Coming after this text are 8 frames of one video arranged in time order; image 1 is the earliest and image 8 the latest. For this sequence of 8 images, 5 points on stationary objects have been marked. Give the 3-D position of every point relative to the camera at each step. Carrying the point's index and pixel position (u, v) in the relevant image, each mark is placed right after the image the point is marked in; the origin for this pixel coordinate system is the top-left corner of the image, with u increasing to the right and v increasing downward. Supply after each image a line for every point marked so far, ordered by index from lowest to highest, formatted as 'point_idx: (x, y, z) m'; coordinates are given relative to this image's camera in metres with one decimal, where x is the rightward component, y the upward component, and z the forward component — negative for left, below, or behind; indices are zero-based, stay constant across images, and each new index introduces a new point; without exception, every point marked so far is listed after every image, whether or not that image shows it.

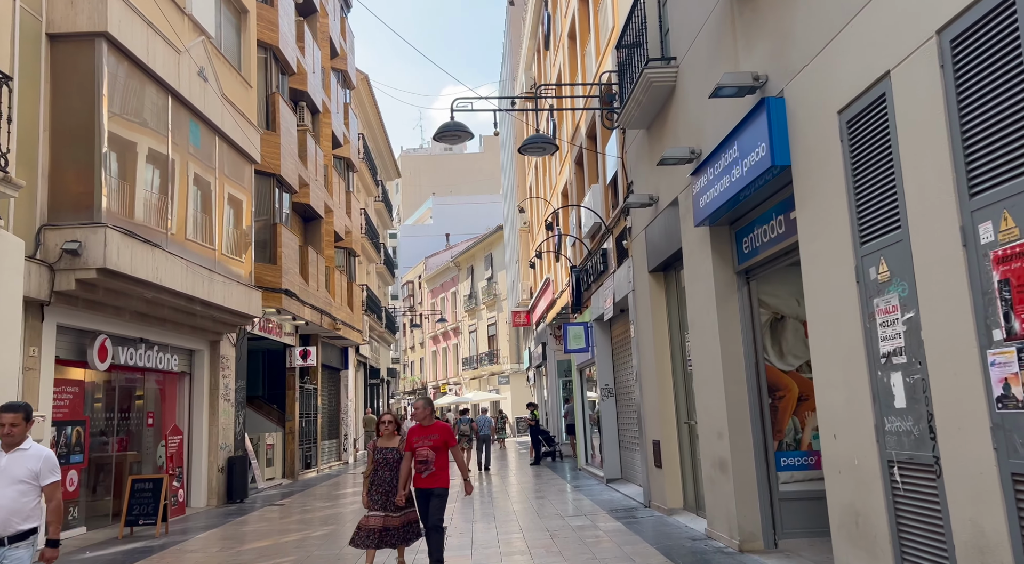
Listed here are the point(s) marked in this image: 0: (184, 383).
0: (-6.0, -1.8, +16.0) m
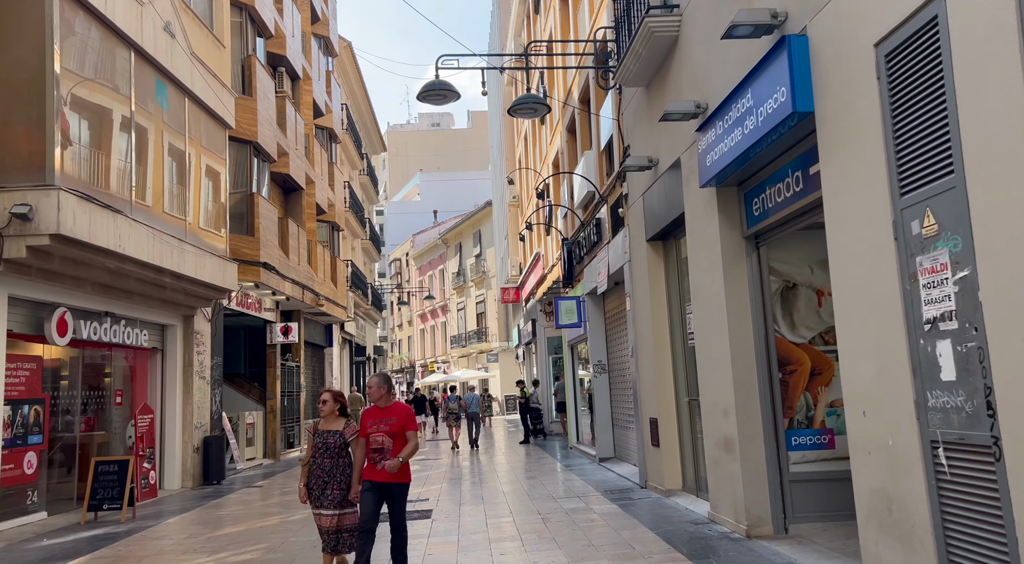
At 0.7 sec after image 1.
0: (-6.2, -1.3, +15.2) m
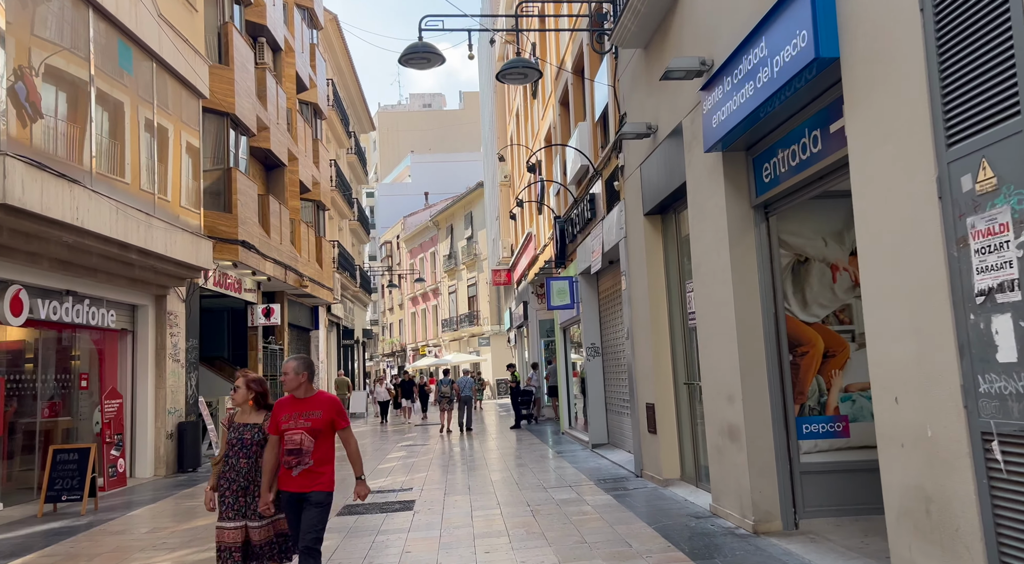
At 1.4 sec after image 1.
0: (-6.4, -1.0, +14.5) m
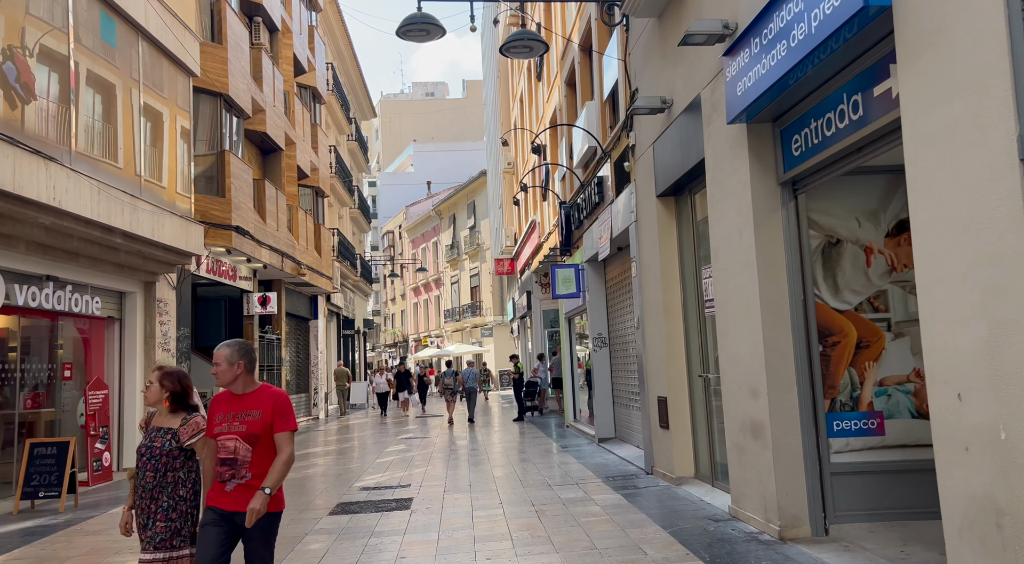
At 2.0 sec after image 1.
0: (-6.3, -0.8, +14.0) m
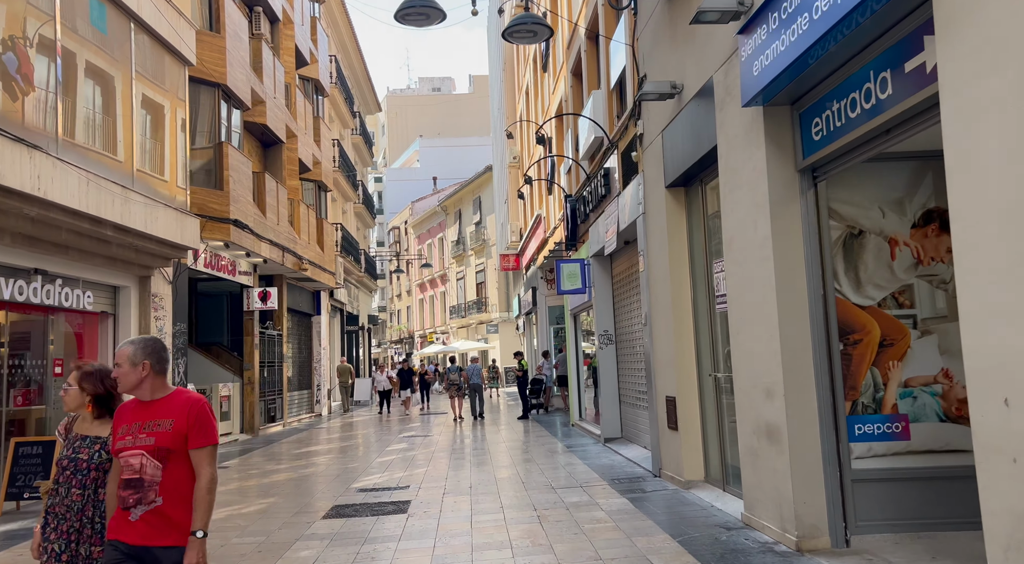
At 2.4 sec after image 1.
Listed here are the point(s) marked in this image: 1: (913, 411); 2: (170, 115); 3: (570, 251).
0: (-6.3, -0.7, +13.6) m
1: (+2.7, -0.9, +6.0) m
2: (-5.4, +2.6, +13.8) m
3: (+1.0, +0.6, +15.9) m
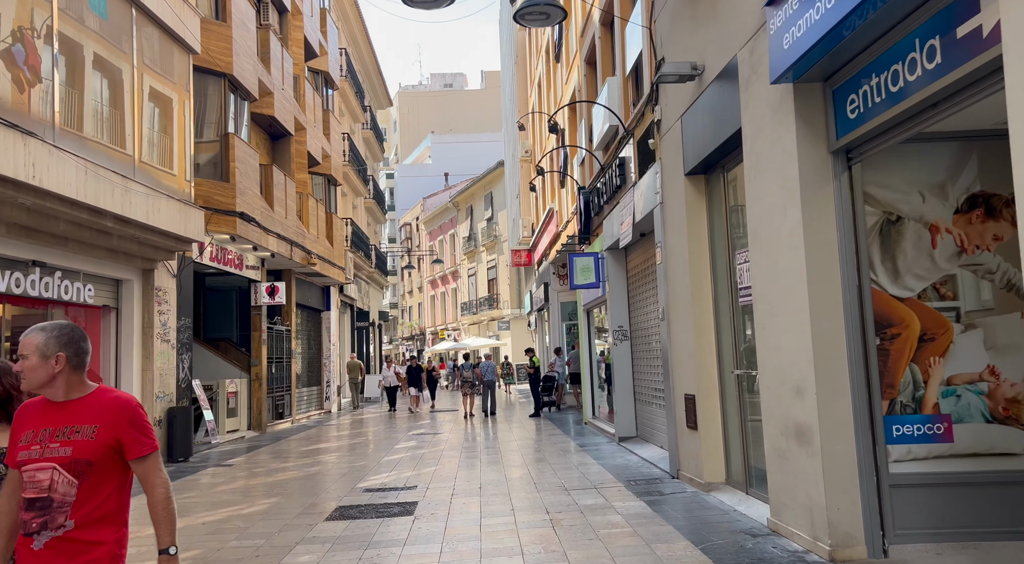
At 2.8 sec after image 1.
0: (-6.1, -0.6, +13.3) m
1: (+2.8, -0.8, +5.5) m
2: (-5.2, +2.7, +13.5) m
3: (+1.3, +0.7, +15.5) m
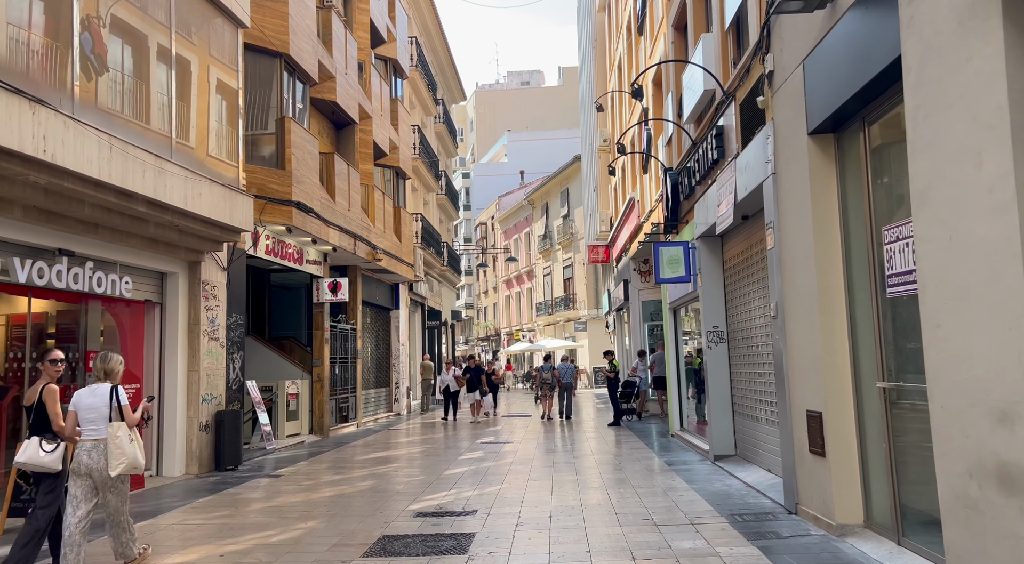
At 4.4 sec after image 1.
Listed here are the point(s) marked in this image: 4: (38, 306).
0: (-5.0, -0.5, +12.3) m
1: (+3.1, -0.7, +3.7) m
2: (-4.1, +2.8, +12.3) m
3: (+2.5, +0.7, +13.8) m
4: (-5.4, -0.2, +10.0) m
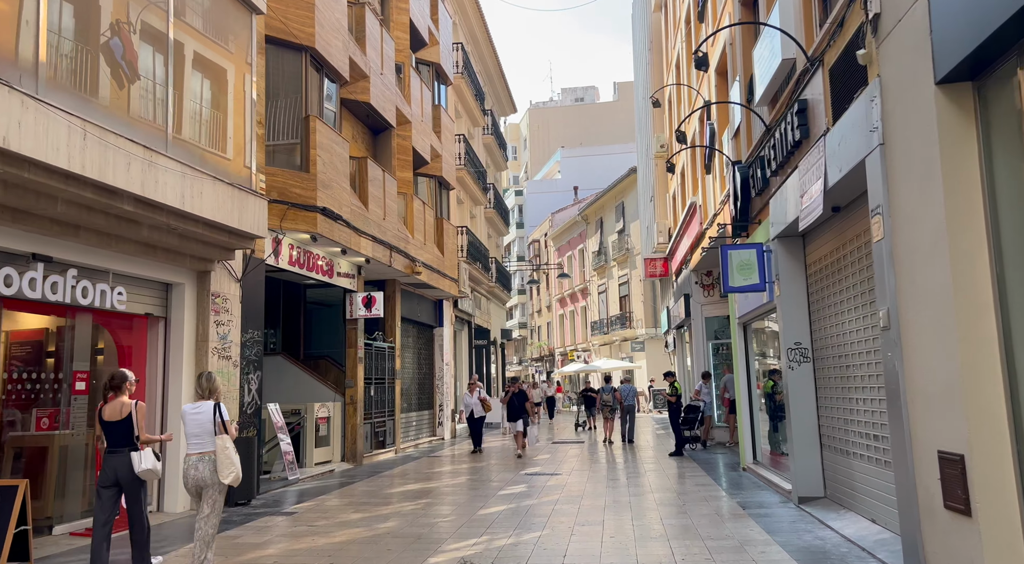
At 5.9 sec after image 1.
0: (-4.5, -0.6, +11.0) m
1: (+3.1, -0.6, +1.9) m
2: (-3.6, +2.7, +11.0) m
3: (+3.1, +0.6, +12.0) m
4: (-5.0, -0.3, +8.7) m
